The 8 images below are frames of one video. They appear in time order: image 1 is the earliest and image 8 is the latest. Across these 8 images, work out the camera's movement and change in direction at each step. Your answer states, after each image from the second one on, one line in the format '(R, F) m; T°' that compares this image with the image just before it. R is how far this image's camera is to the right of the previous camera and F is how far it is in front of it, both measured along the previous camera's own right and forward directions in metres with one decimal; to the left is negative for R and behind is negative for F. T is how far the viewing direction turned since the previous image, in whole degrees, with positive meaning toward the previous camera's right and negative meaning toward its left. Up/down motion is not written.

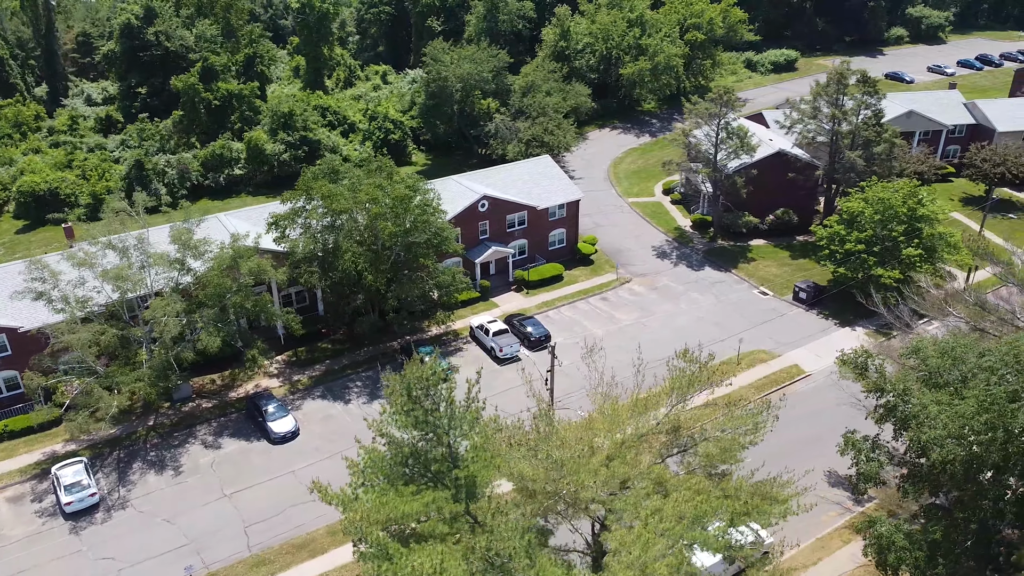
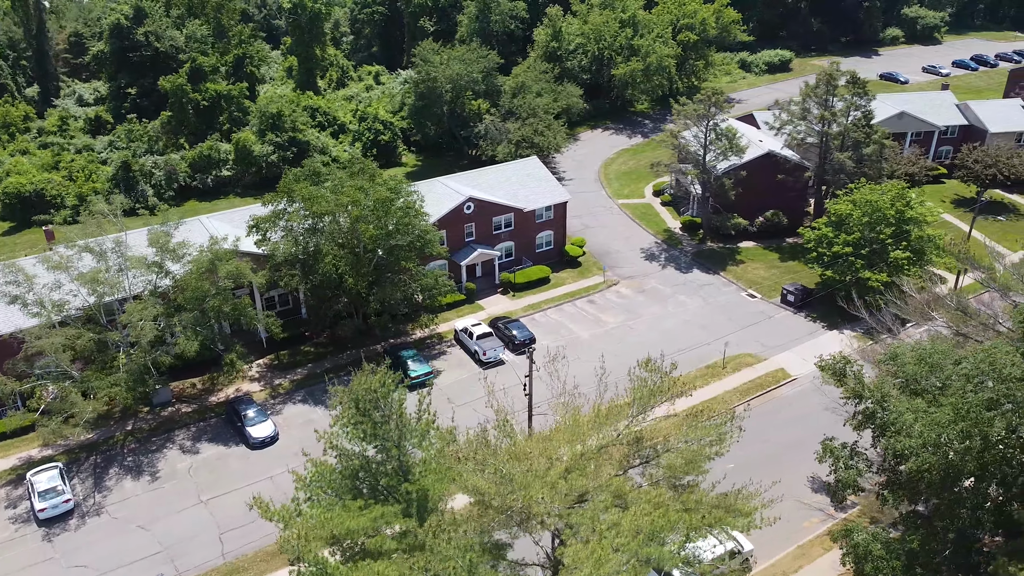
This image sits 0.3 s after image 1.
(+0.5, +0.3) m; 0°
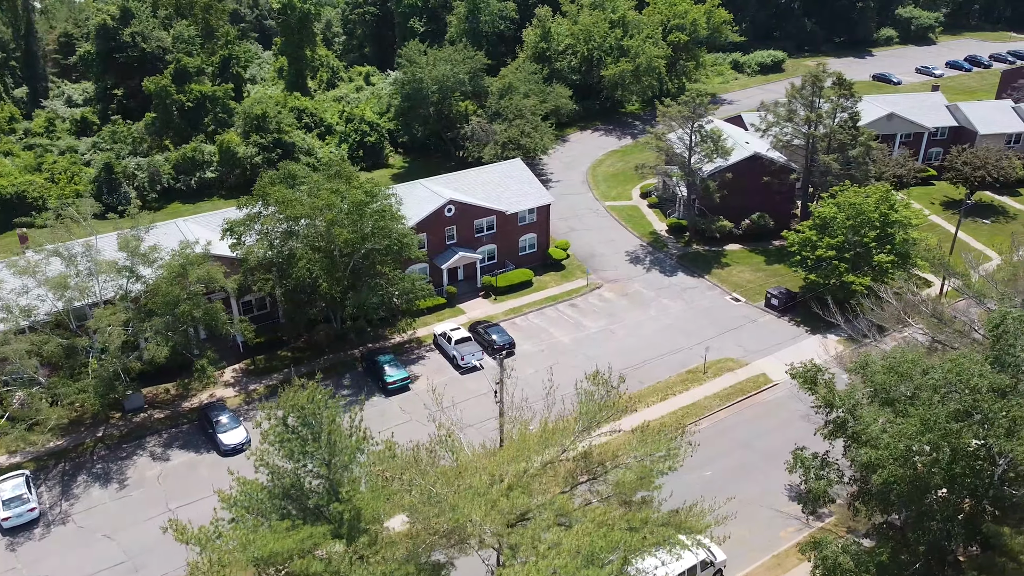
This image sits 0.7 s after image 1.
(+0.7, +0.4) m; 0°
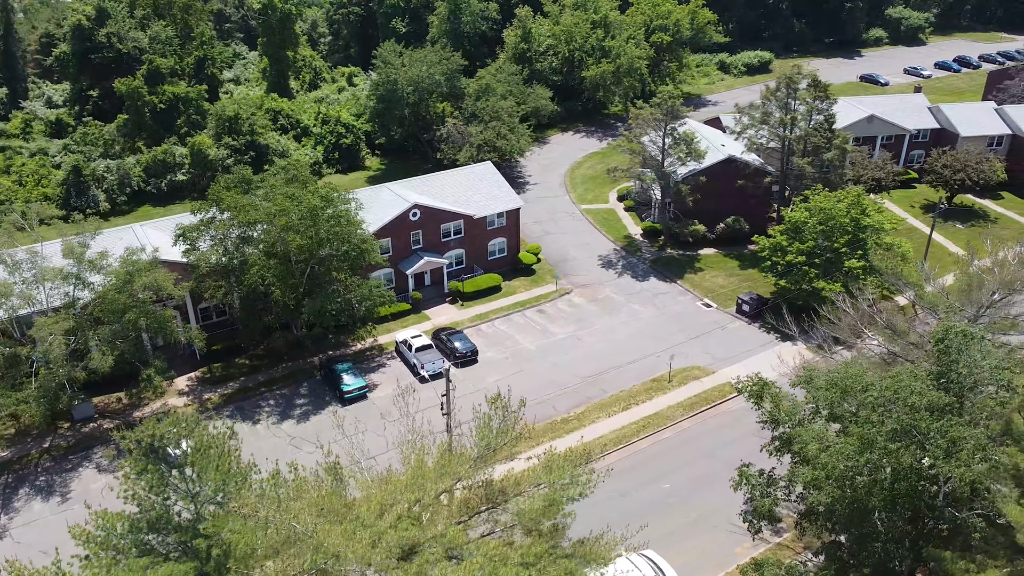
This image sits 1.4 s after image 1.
(+1.3, +0.7) m; 0°
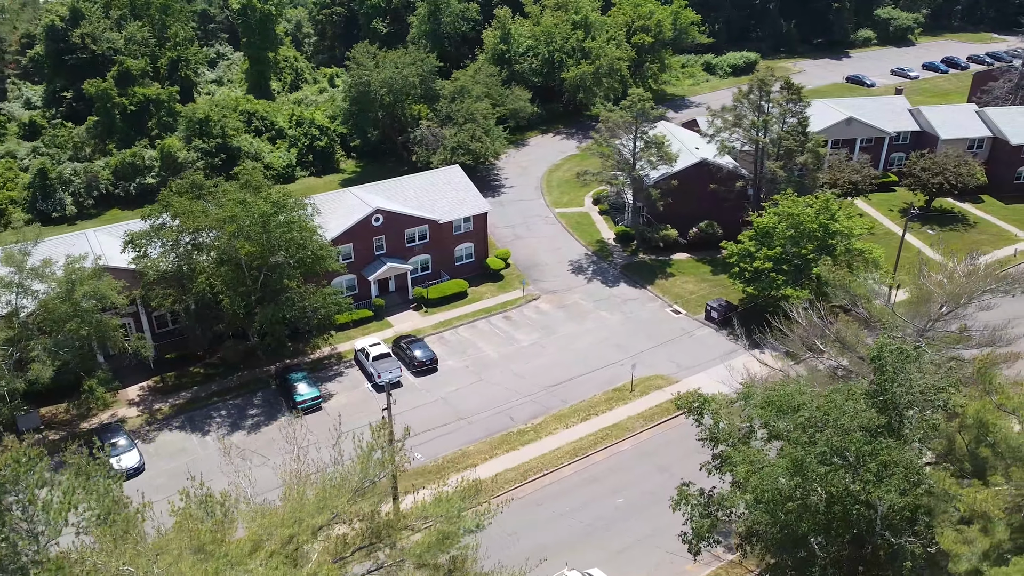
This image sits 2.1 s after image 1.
(+1.3, +0.7) m; 0°
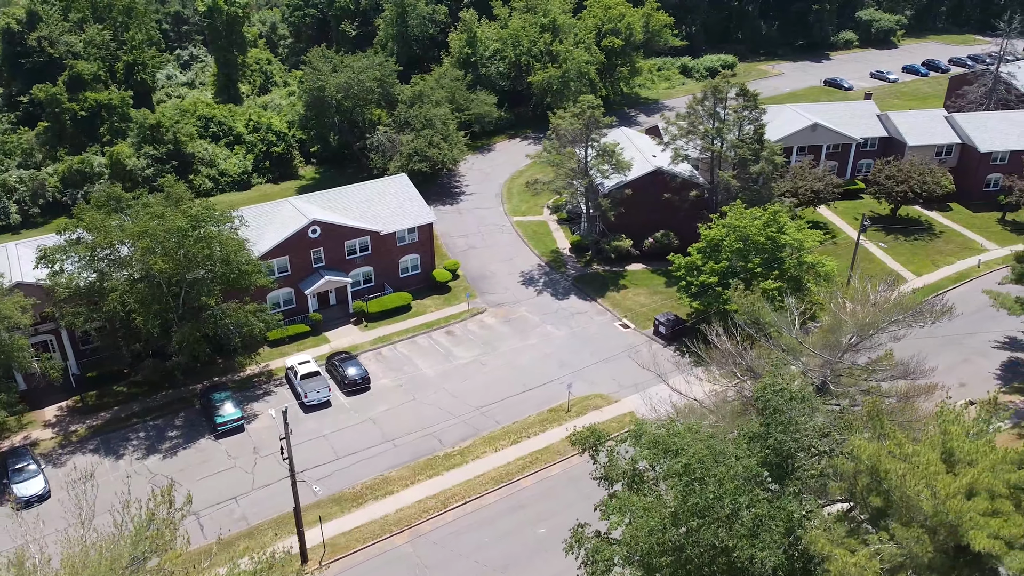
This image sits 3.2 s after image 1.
(+2.1, +1.3) m; 0°
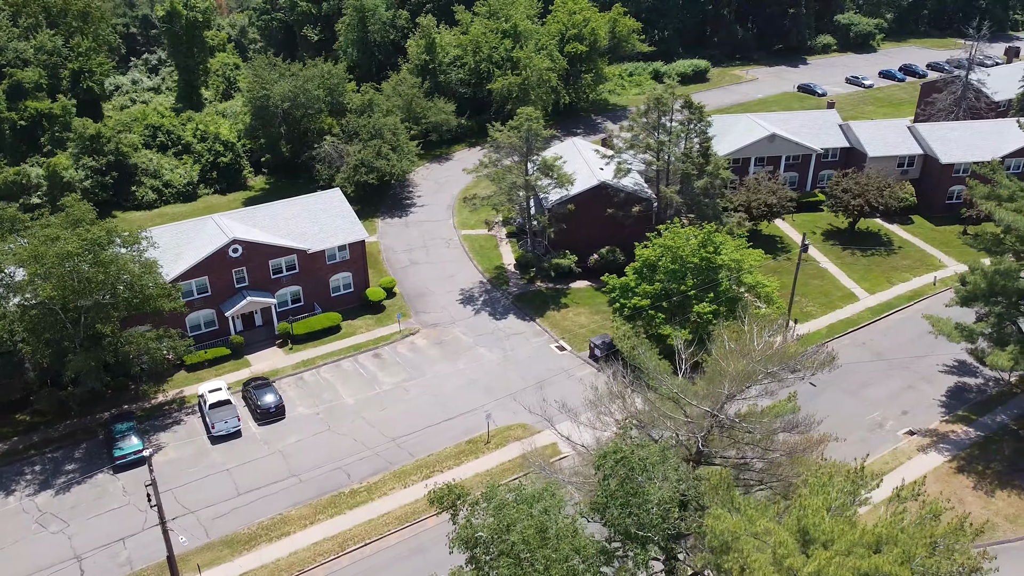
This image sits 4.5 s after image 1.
(+2.4, +1.5) m; 0°
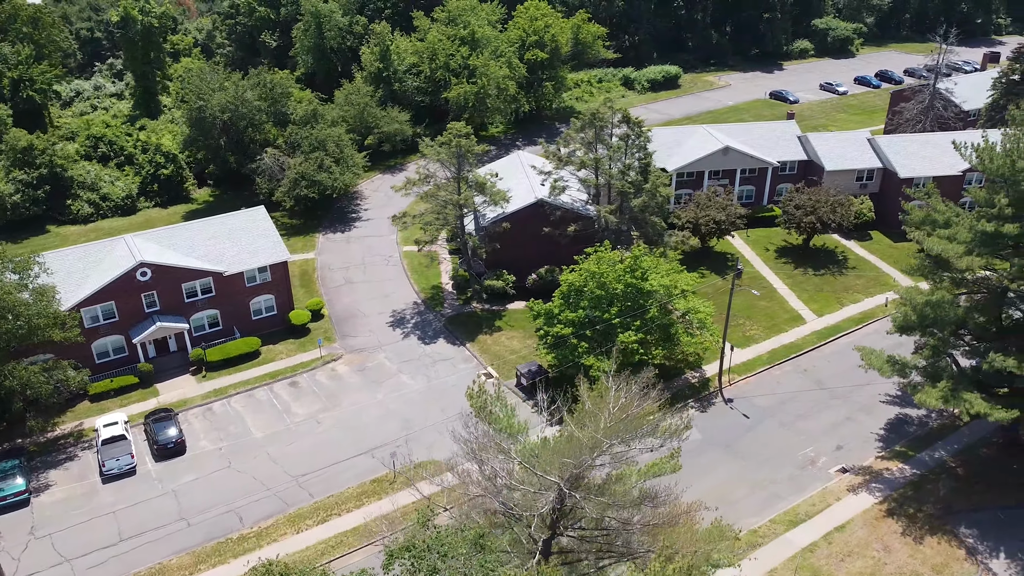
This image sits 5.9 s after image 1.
(+2.5, +1.7) m; 0°
